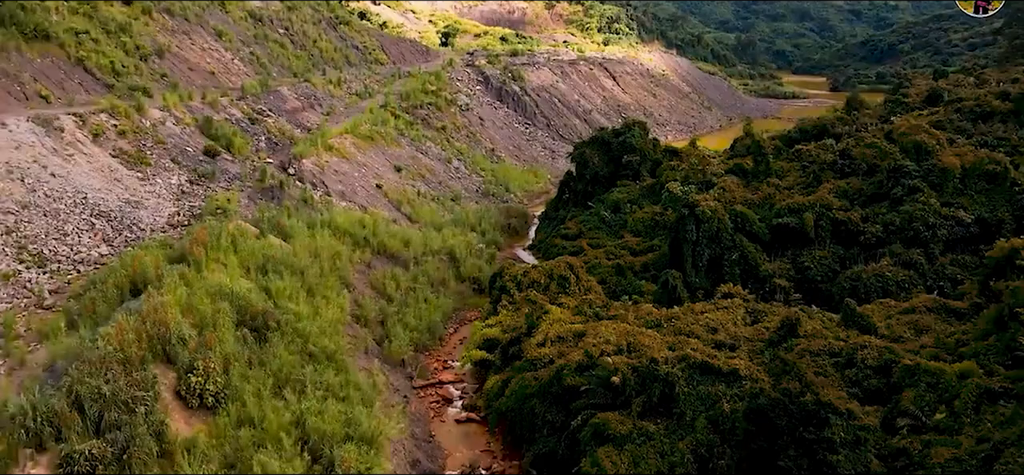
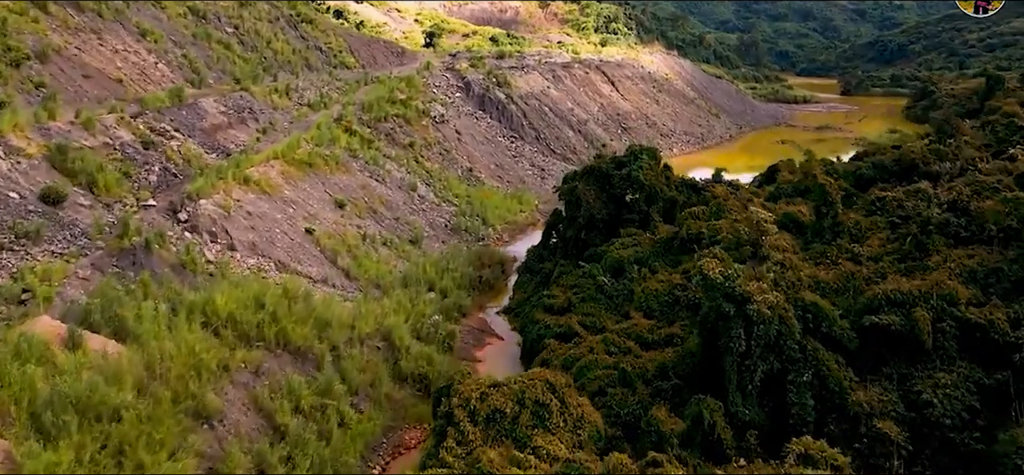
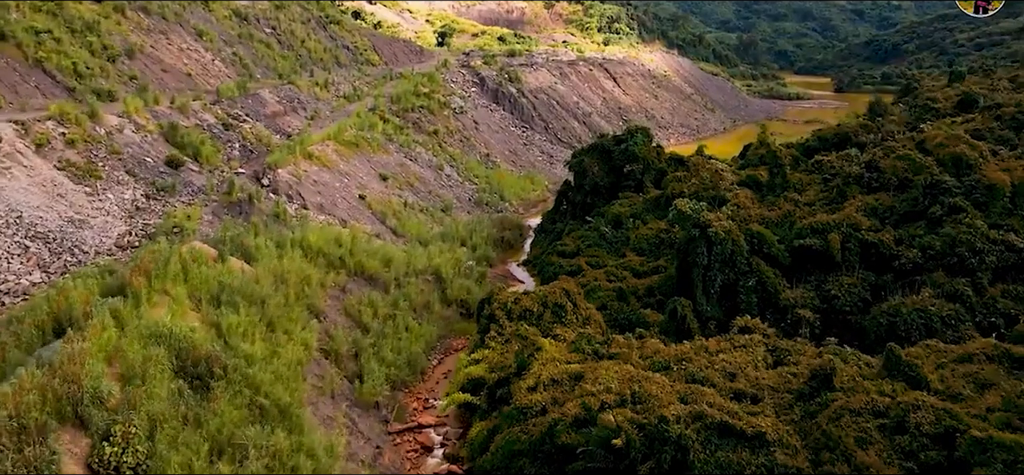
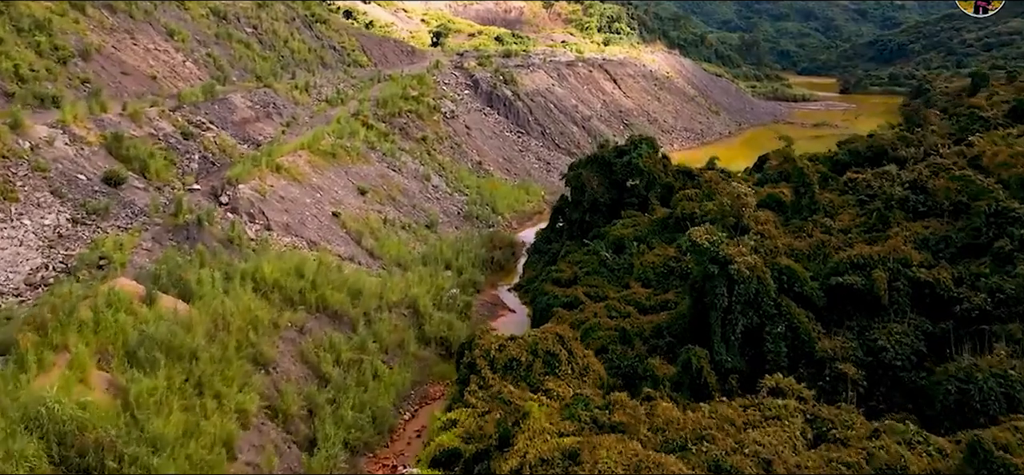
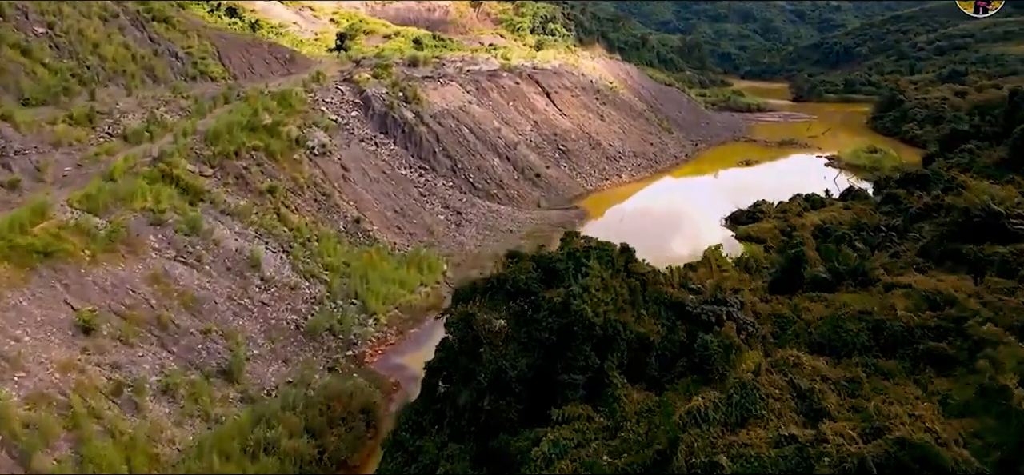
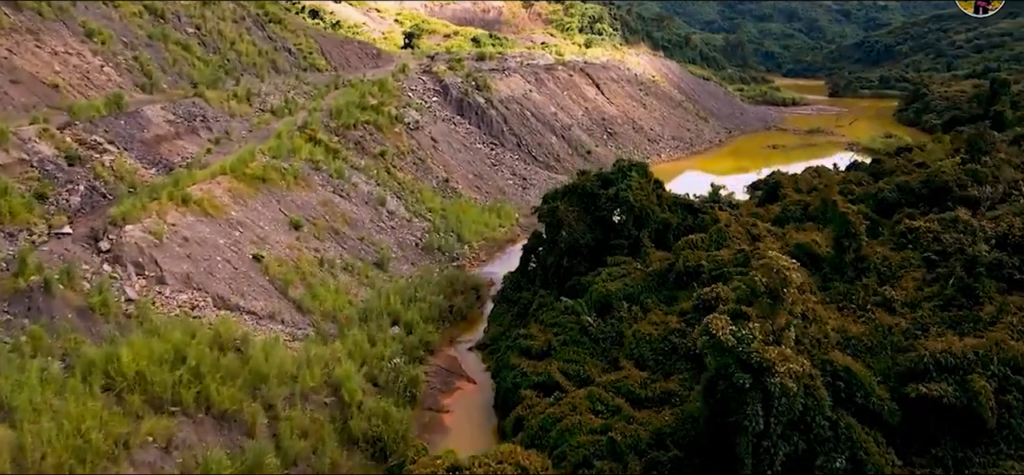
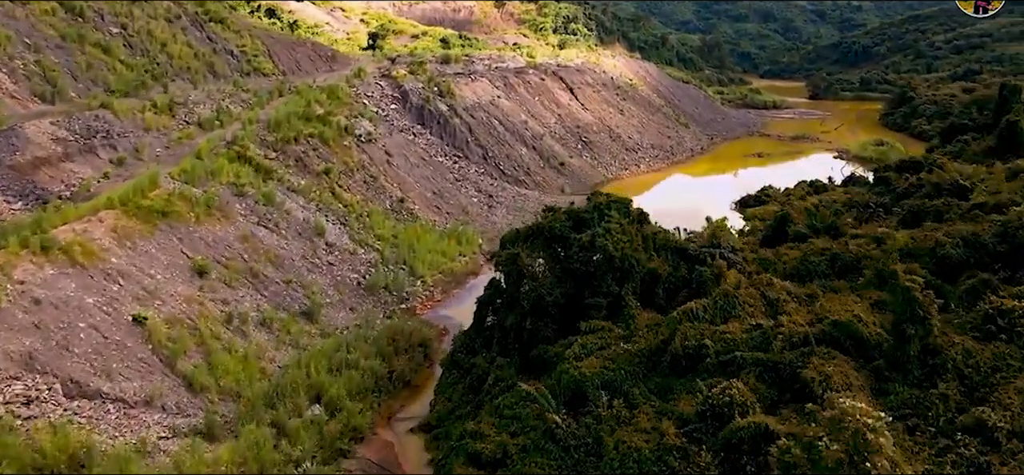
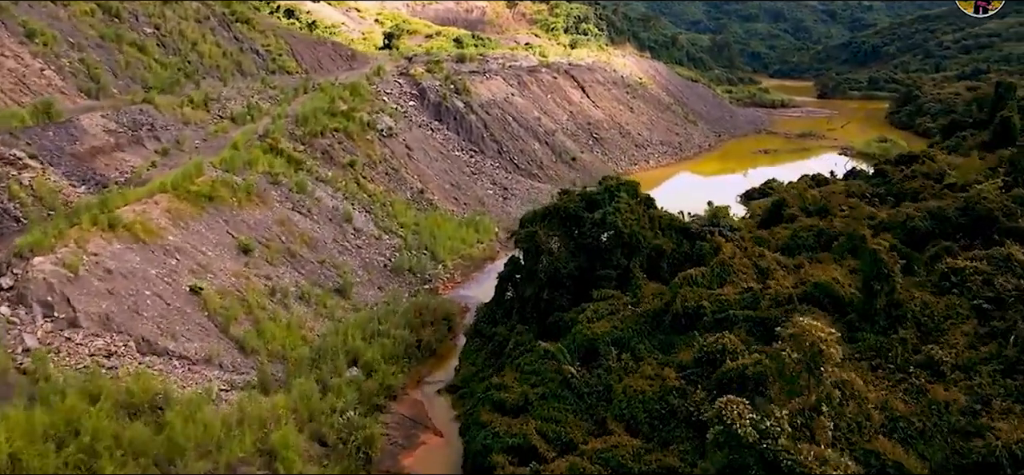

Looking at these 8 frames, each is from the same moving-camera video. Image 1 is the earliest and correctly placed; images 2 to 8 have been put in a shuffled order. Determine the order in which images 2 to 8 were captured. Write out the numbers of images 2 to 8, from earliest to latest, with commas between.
3, 4, 2, 6, 8, 7, 5
